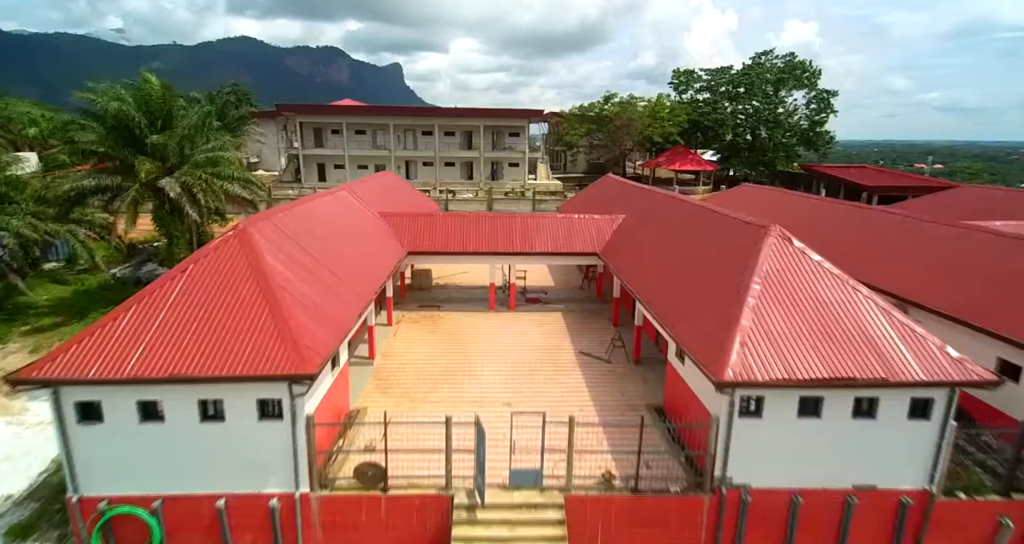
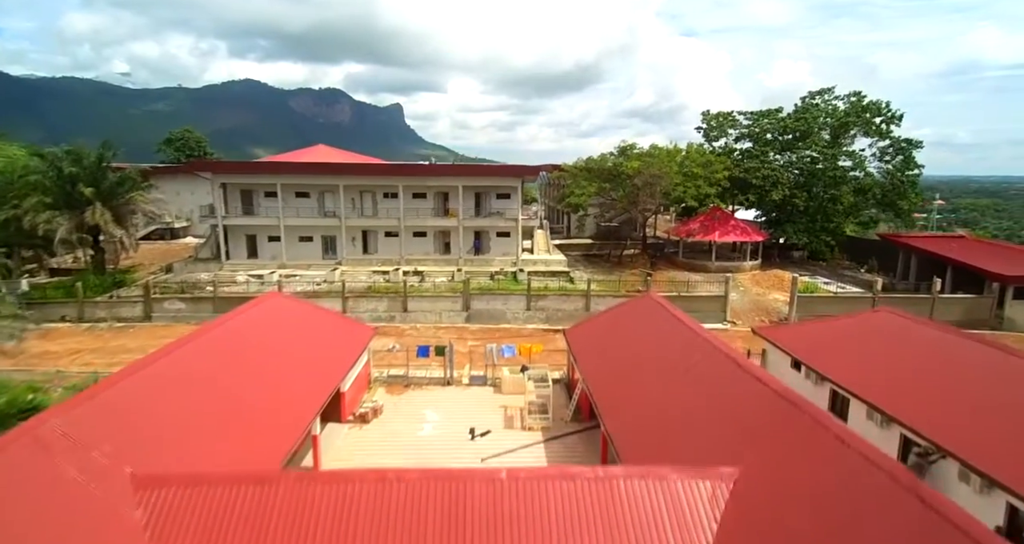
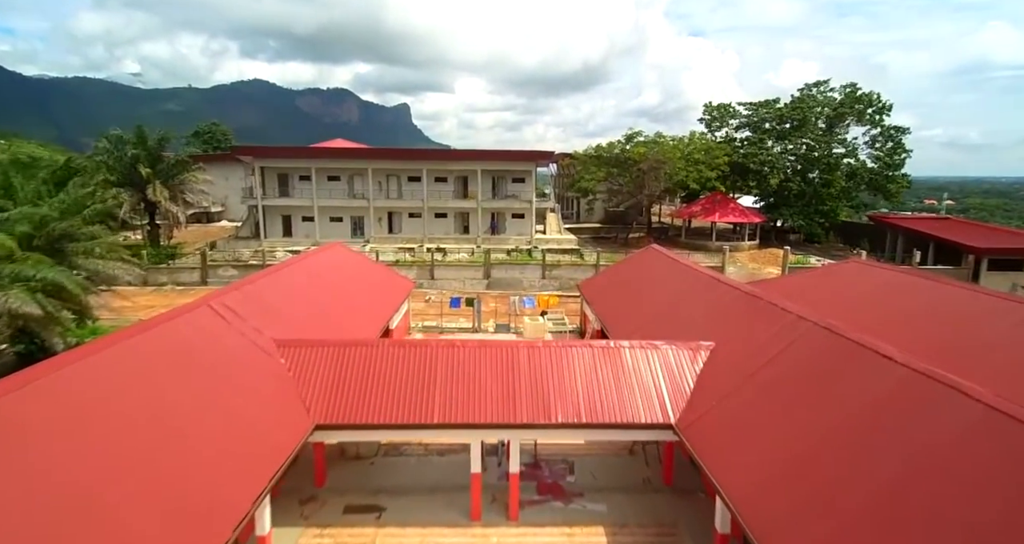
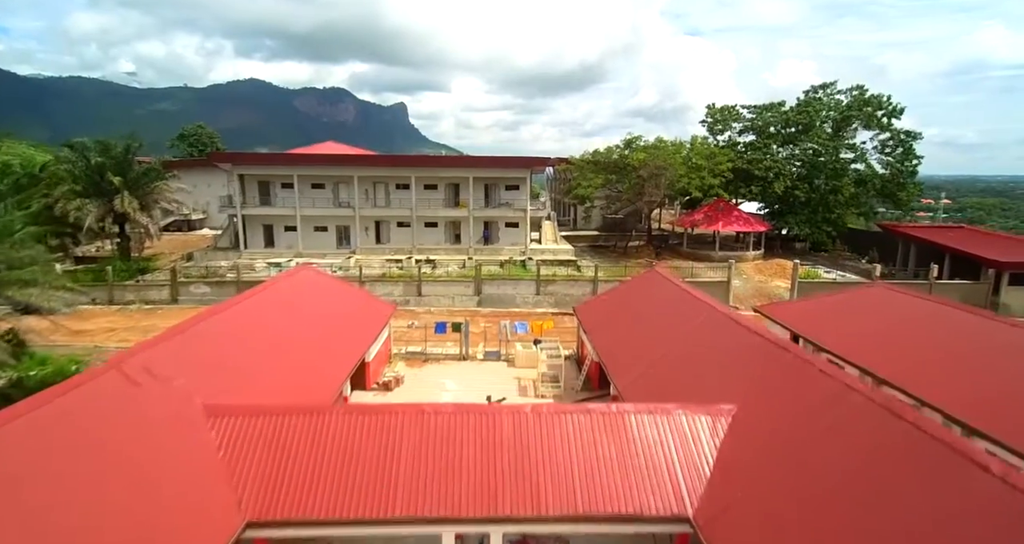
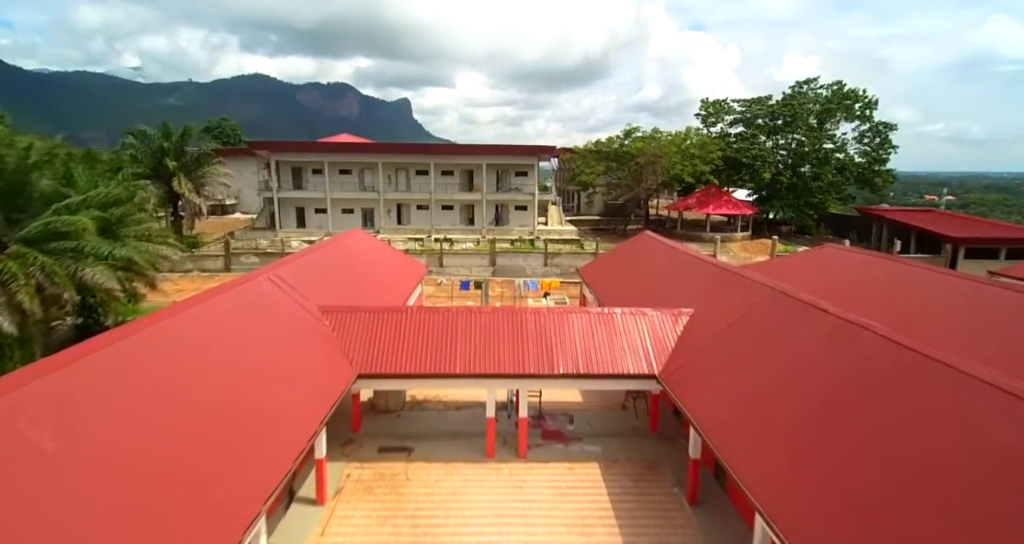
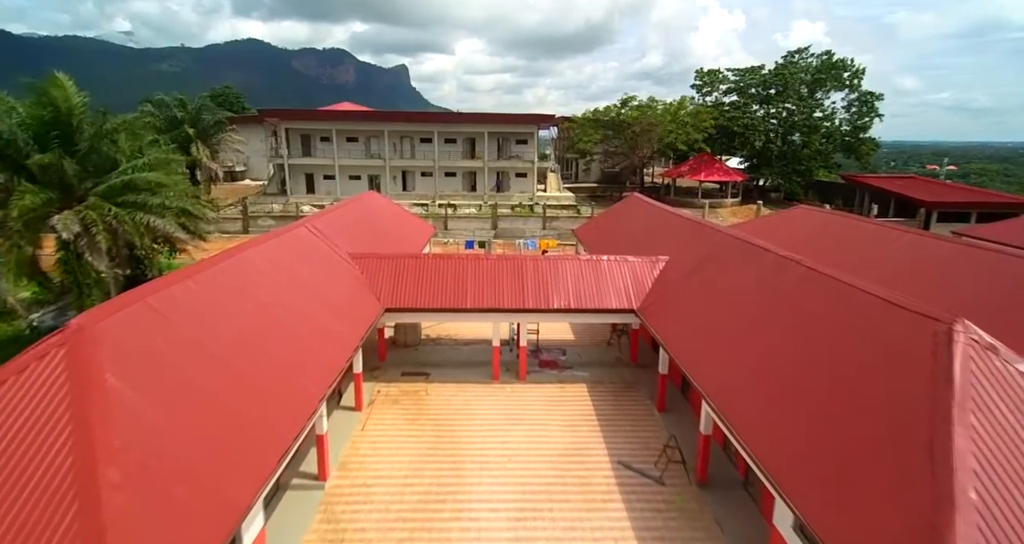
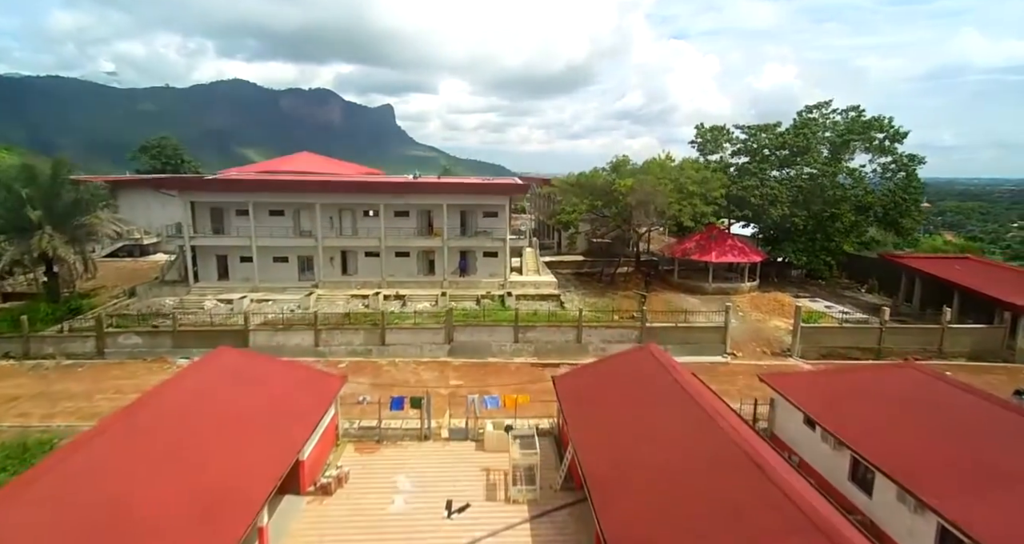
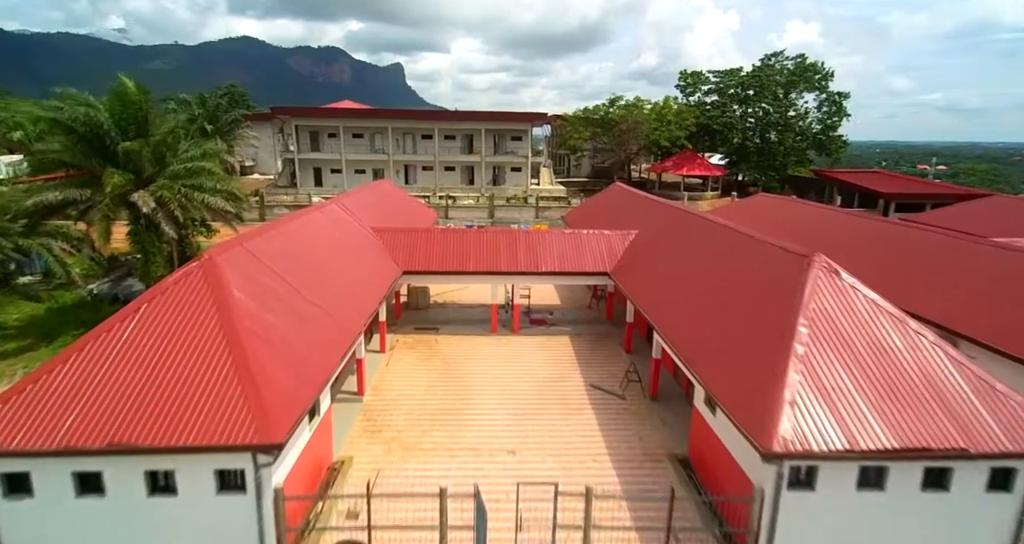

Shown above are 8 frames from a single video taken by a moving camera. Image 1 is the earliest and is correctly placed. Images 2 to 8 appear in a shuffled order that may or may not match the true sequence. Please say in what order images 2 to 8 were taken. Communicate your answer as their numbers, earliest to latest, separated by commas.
8, 6, 5, 3, 4, 2, 7
